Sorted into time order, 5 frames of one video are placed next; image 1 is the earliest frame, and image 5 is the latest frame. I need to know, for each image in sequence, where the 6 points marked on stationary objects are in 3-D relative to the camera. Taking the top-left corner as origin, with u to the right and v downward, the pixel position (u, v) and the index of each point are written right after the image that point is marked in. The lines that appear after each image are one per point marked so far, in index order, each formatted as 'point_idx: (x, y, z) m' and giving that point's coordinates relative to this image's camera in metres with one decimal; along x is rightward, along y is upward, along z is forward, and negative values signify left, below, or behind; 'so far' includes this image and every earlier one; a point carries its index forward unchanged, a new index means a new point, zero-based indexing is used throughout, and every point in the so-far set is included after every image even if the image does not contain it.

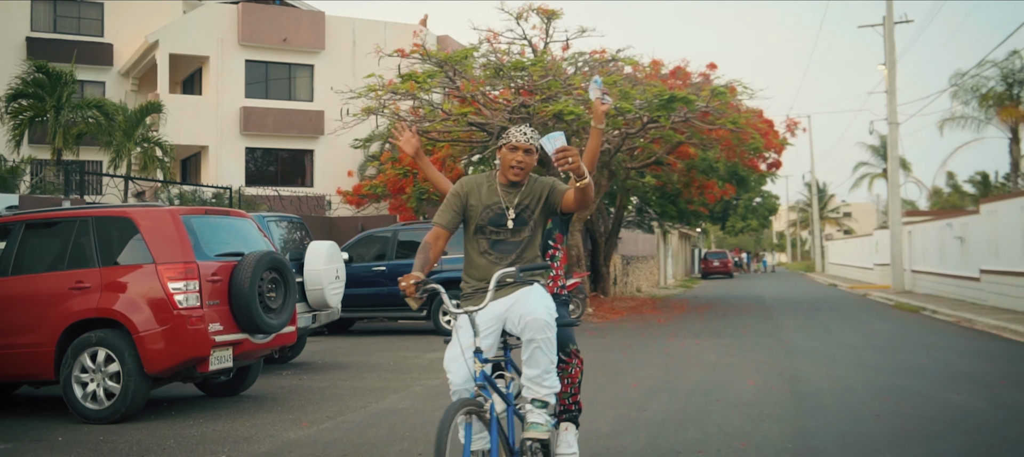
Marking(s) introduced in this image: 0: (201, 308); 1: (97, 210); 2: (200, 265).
0: (-2.1, -0.5, +7.0) m
1: (-3.0, +0.1, +7.5) m
2: (-2.1, -0.3, +7.1) m
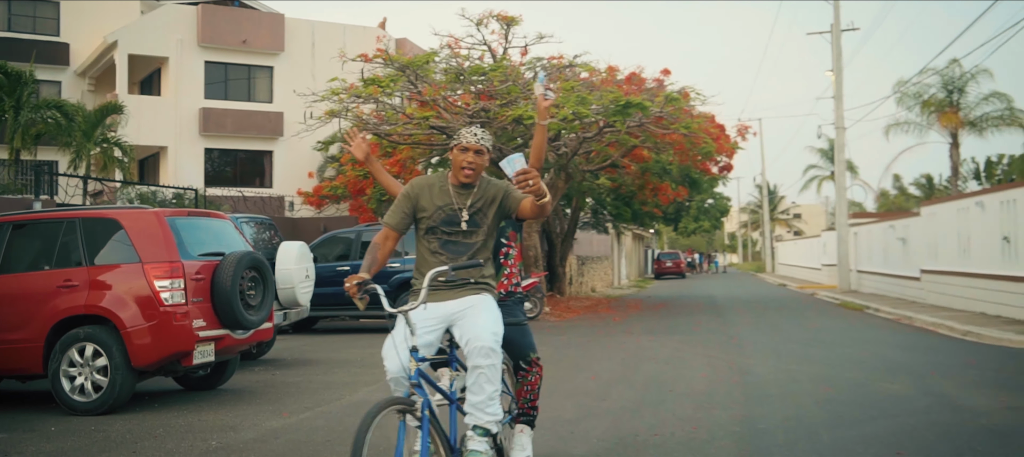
0: (-2.3, -0.5, +7.4) m
1: (-3.2, +0.1, +7.8) m
2: (-2.4, -0.3, +7.5) m
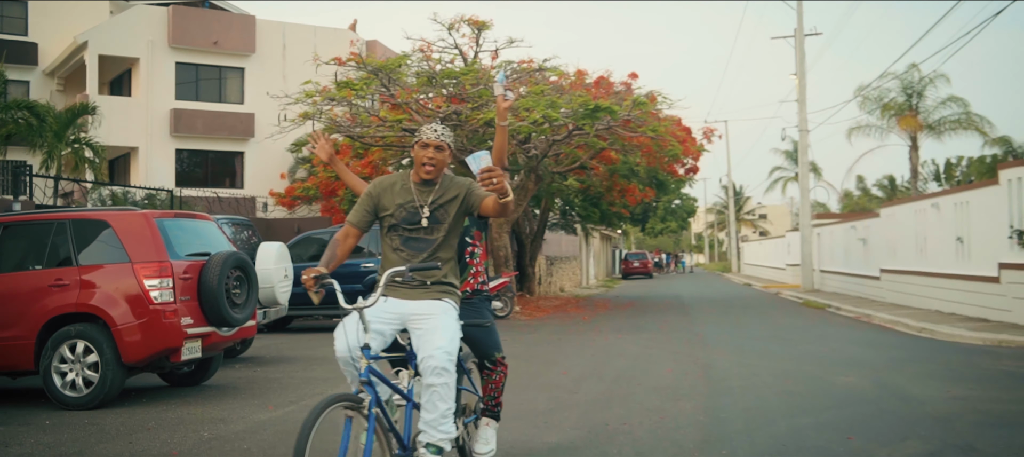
0: (-2.5, -0.6, +7.7) m
1: (-3.4, +0.1, +8.1) m
2: (-2.5, -0.3, +7.8) m
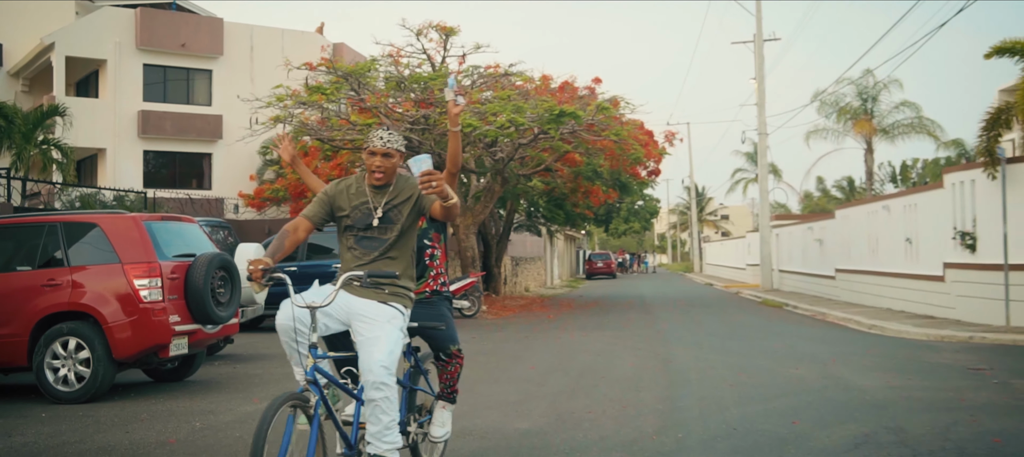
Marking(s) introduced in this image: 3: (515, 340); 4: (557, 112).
0: (-2.7, -0.6, +8.1) m
1: (-3.7, +0.1, +8.5) m
2: (-2.8, -0.3, +8.2) m
3: (0.0, -1.5, +13.5) m
4: (+0.8, +2.1, +18.6) m
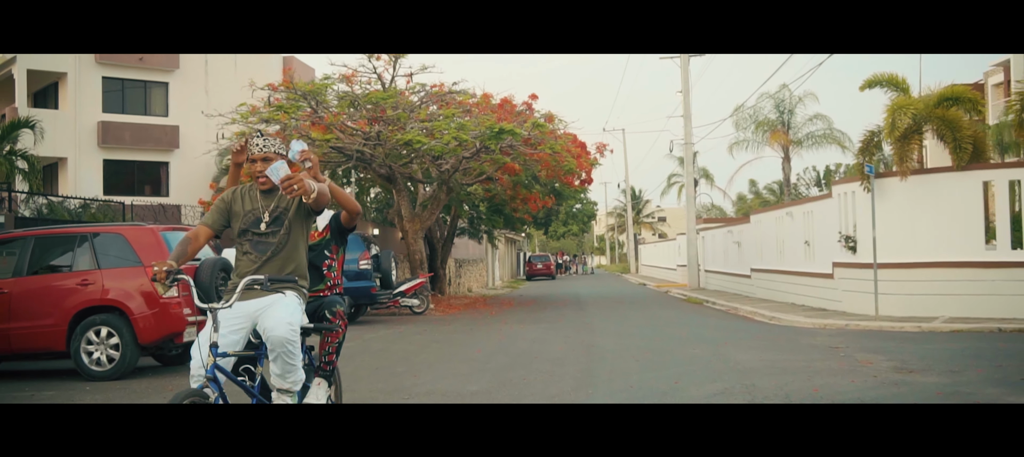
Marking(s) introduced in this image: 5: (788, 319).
0: (-3.2, -0.7, +10.0) m
1: (-4.2, 0.0, +10.3) m
2: (-3.3, -0.4, +10.0) m
3: (-0.7, -1.5, +15.5) m
4: (-0.3, +2.0, +20.7) m
5: (+4.4, -1.4, +16.6) m
